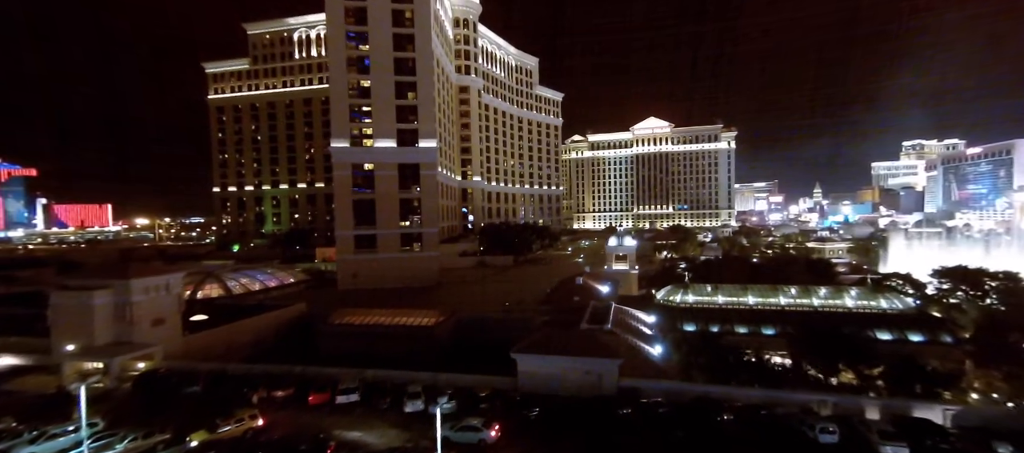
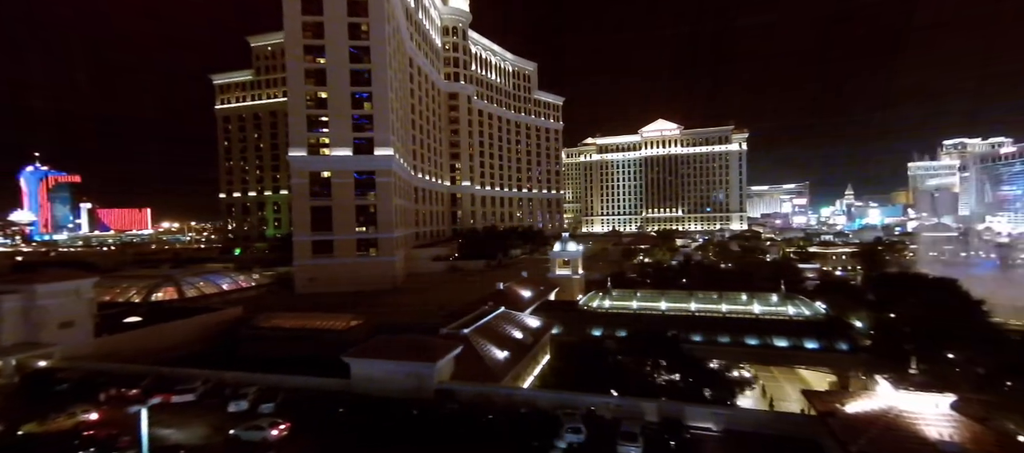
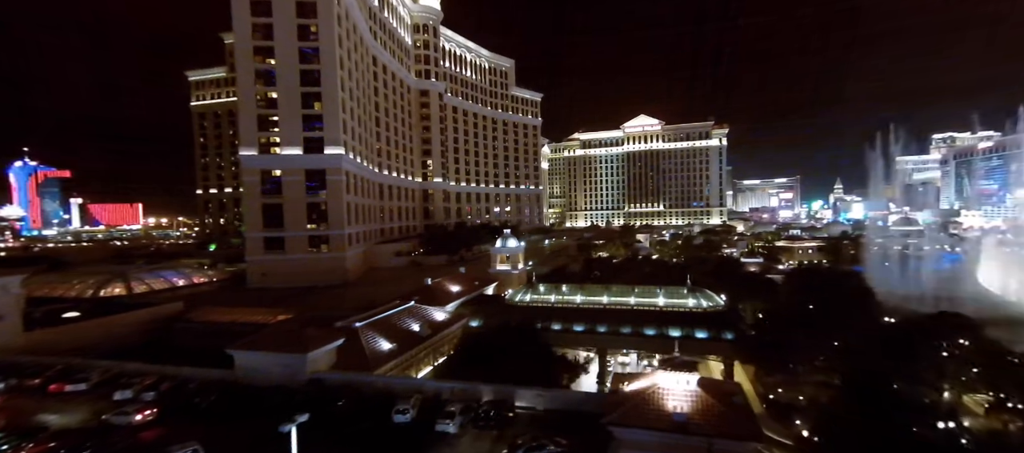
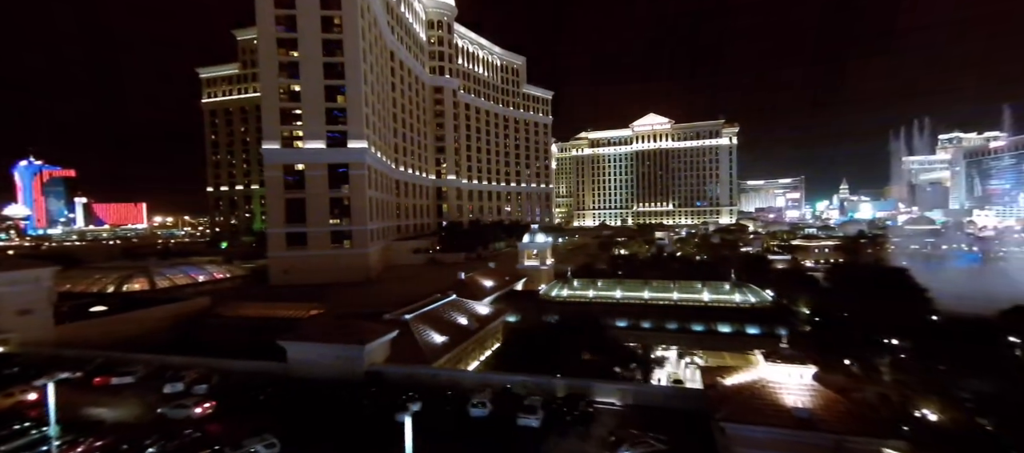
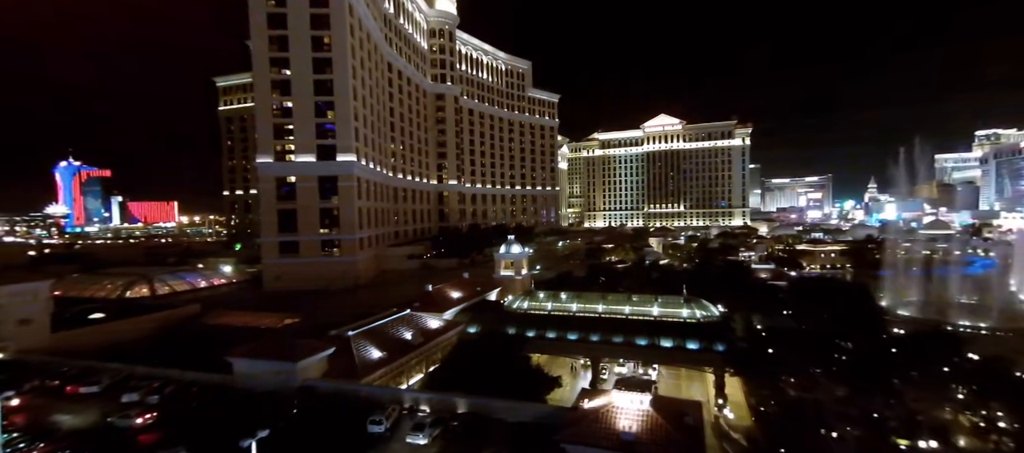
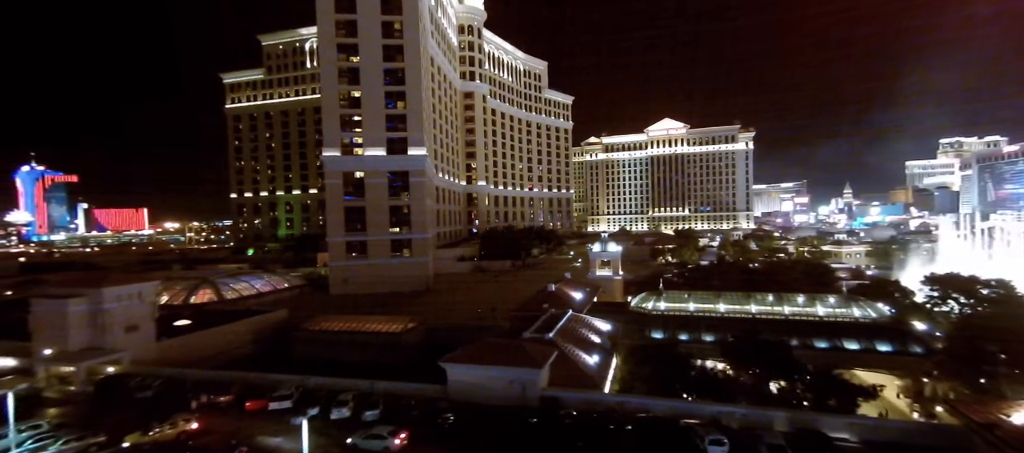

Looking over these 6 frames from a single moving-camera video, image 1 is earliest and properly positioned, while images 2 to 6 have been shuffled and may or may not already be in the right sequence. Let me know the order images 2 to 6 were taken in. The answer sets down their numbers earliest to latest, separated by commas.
6, 2, 4, 3, 5
